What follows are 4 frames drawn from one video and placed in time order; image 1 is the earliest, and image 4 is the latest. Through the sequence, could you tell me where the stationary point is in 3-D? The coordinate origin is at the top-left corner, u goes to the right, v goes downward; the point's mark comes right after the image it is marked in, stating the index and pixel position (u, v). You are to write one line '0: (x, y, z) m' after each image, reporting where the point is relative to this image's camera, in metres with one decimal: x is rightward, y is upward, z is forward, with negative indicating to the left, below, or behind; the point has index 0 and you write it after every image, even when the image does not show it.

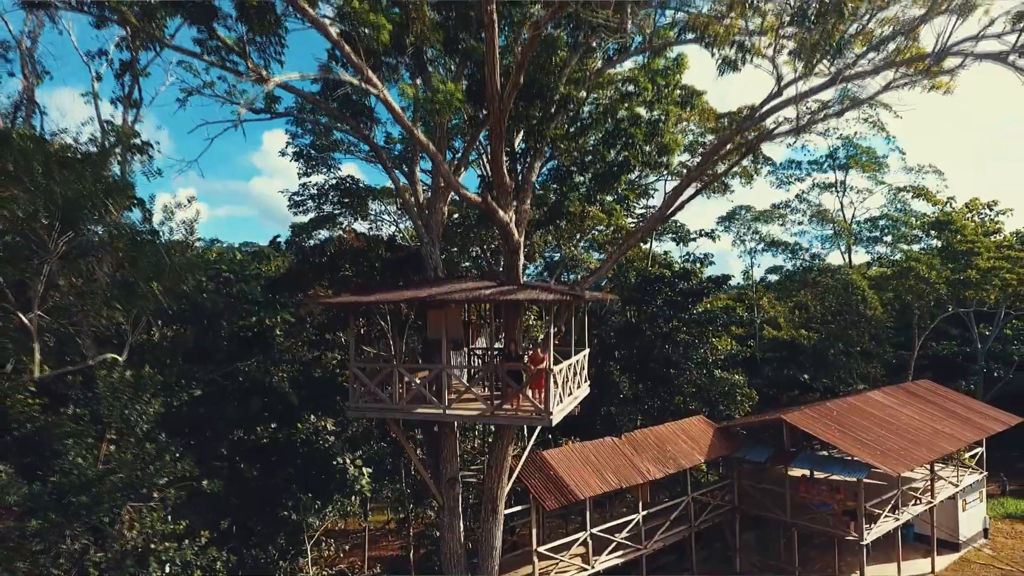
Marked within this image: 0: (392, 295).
0: (-2.0, -0.1, +8.9) m
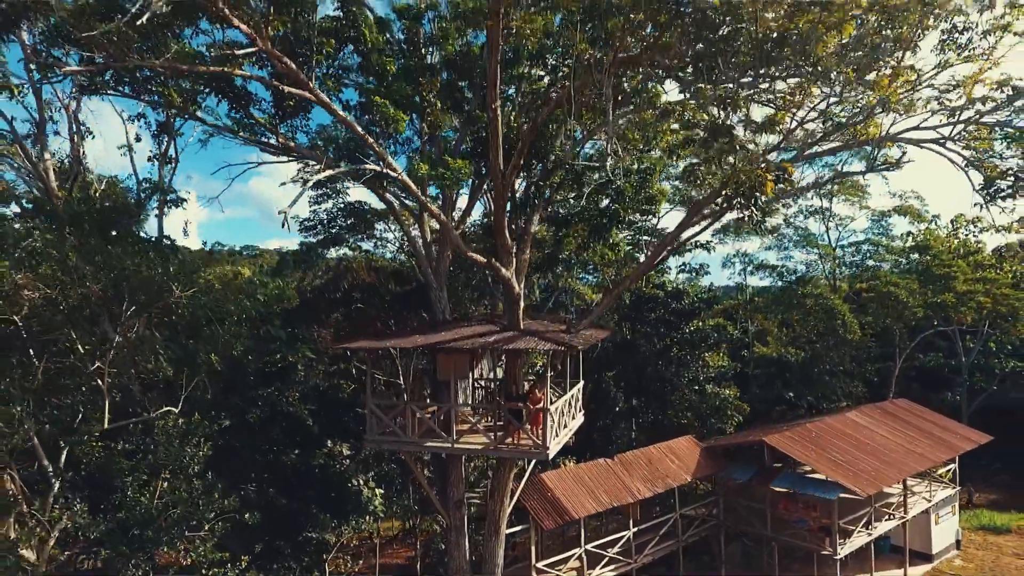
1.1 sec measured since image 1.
0: (-1.9, -0.9, +9.9) m
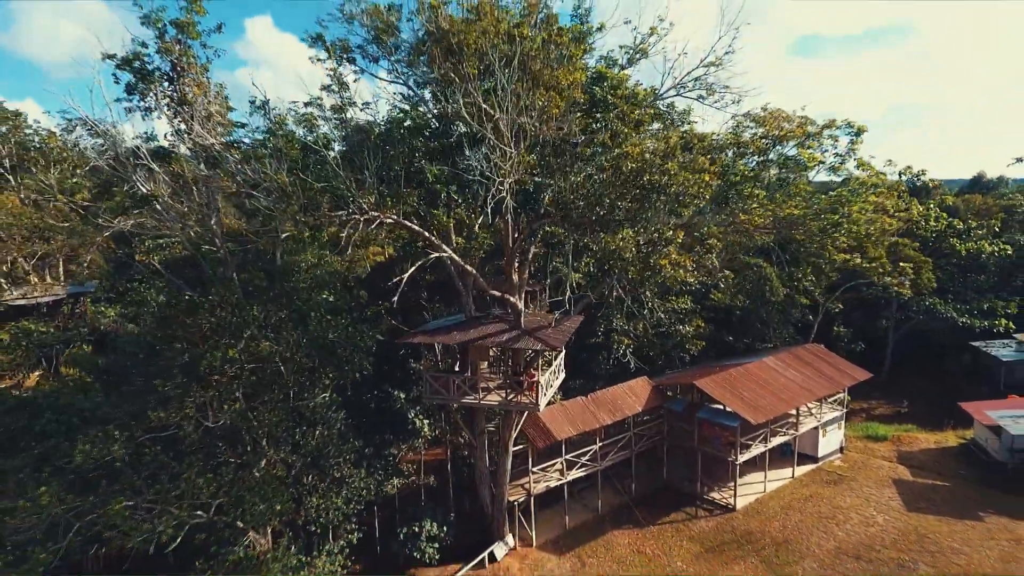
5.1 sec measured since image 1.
0: (-1.8, -1.3, +15.2) m
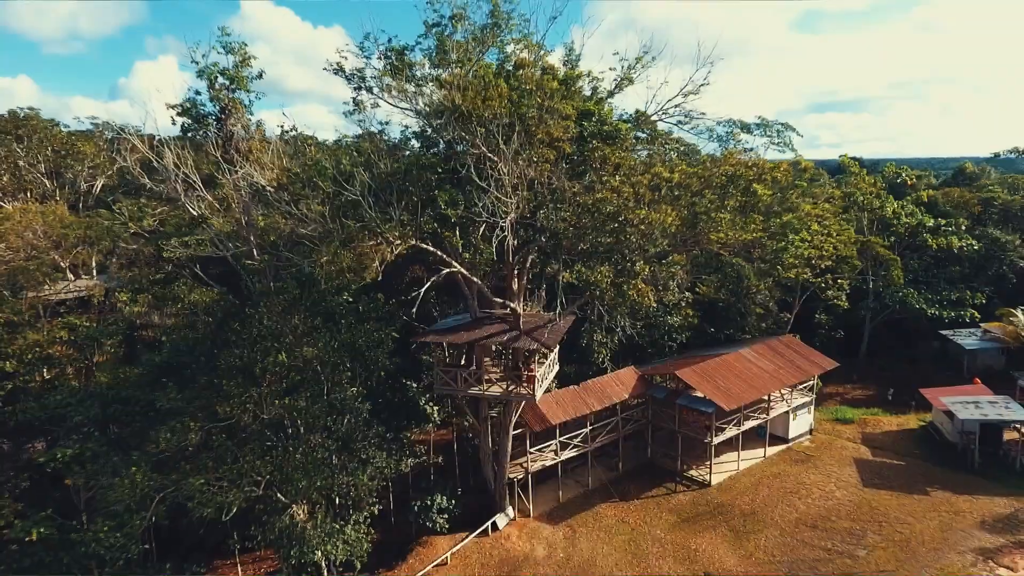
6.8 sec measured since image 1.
0: (-1.8, -1.5, +17.4) m
